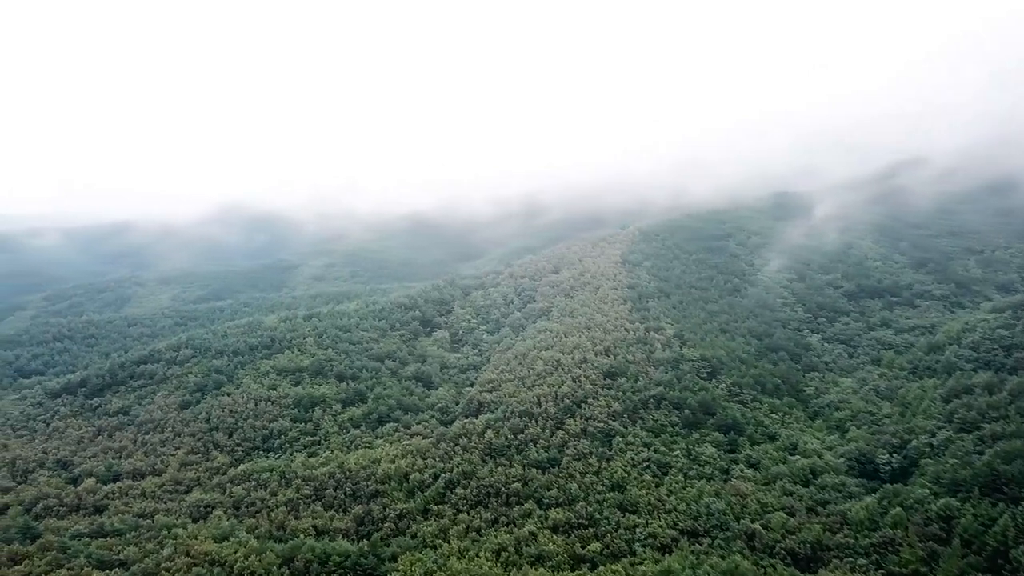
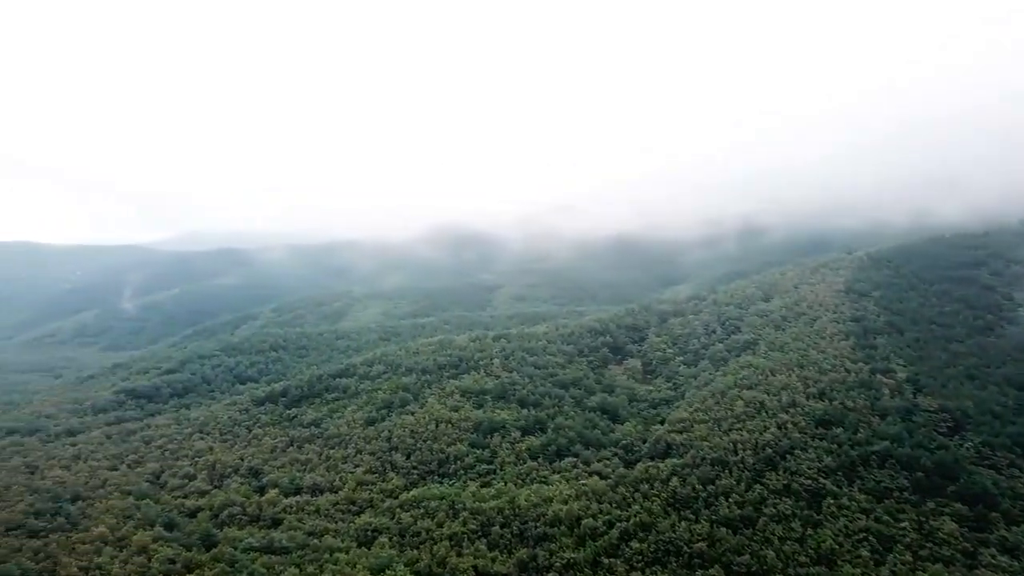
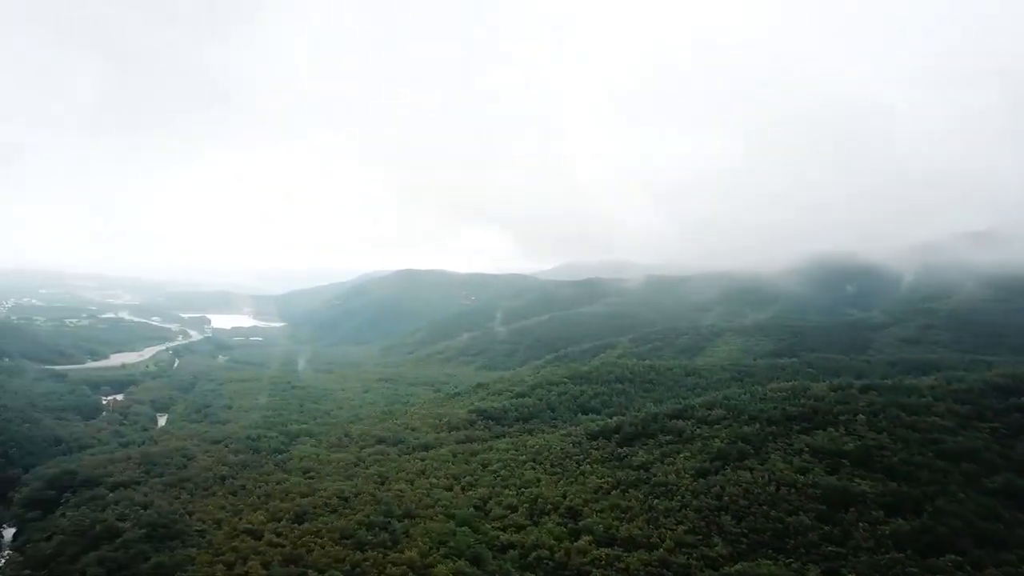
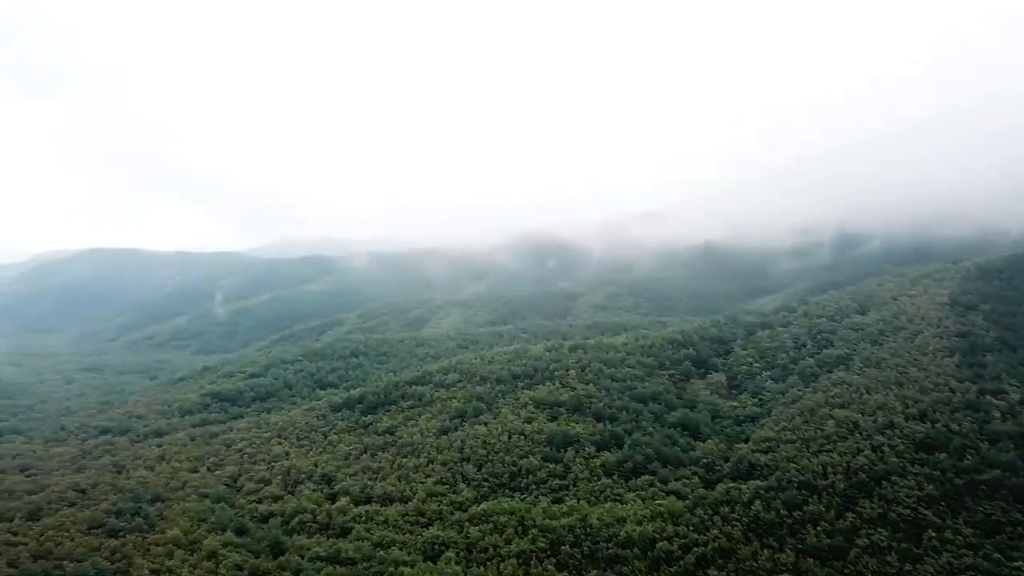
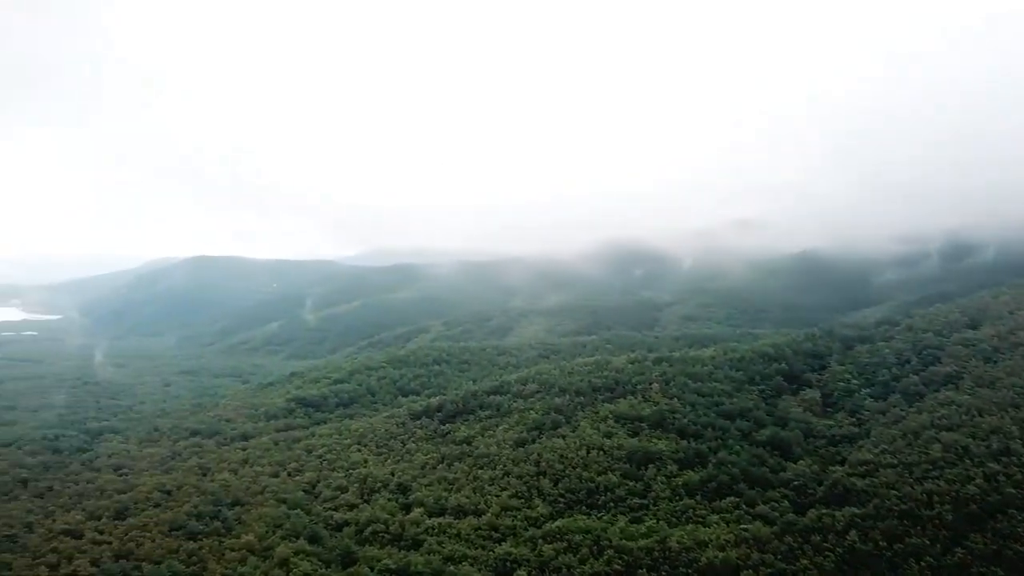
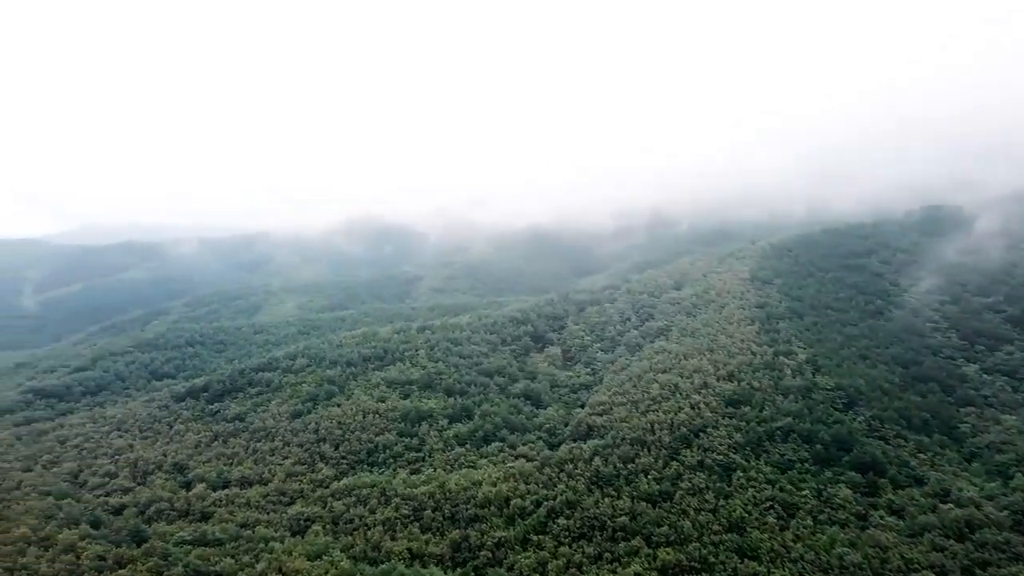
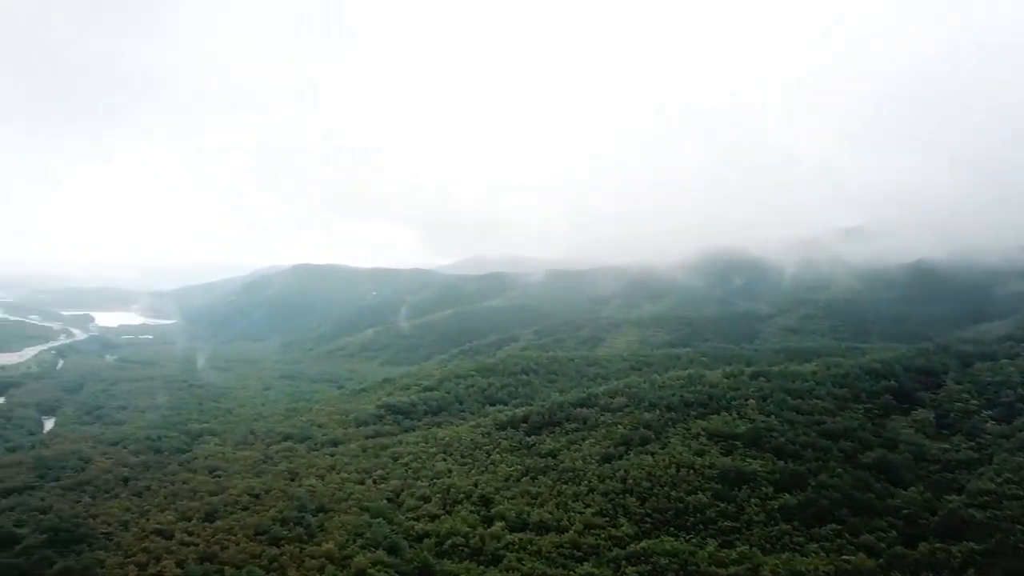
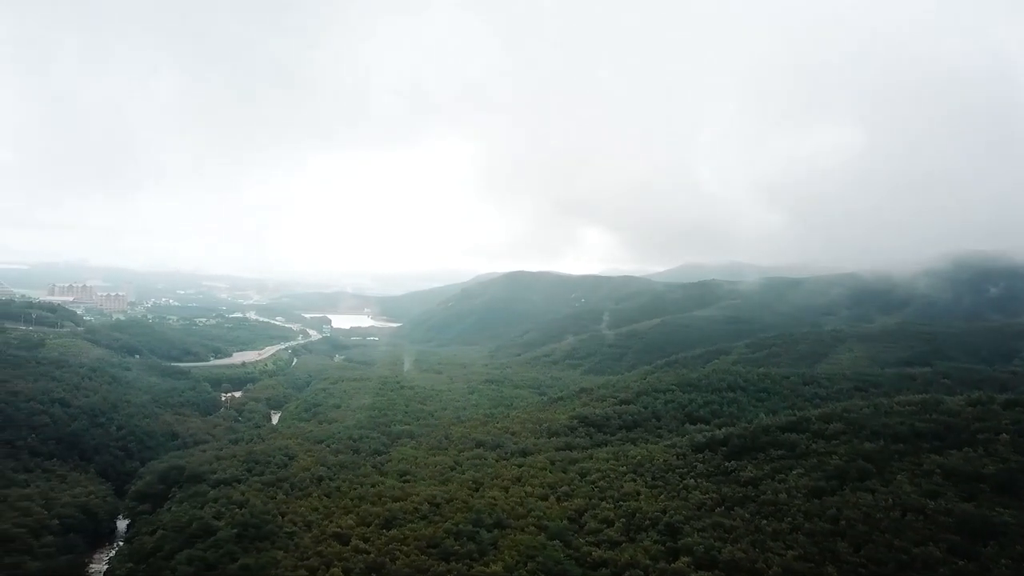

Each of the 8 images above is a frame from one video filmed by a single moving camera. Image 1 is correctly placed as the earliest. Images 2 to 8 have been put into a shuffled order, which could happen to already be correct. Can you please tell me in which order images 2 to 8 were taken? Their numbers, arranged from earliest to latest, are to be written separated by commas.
6, 2, 4, 5, 7, 3, 8
